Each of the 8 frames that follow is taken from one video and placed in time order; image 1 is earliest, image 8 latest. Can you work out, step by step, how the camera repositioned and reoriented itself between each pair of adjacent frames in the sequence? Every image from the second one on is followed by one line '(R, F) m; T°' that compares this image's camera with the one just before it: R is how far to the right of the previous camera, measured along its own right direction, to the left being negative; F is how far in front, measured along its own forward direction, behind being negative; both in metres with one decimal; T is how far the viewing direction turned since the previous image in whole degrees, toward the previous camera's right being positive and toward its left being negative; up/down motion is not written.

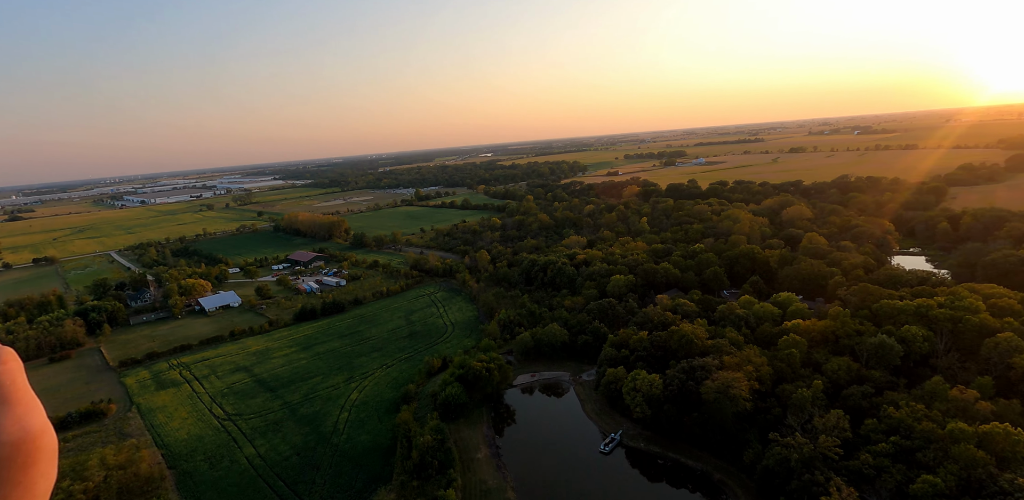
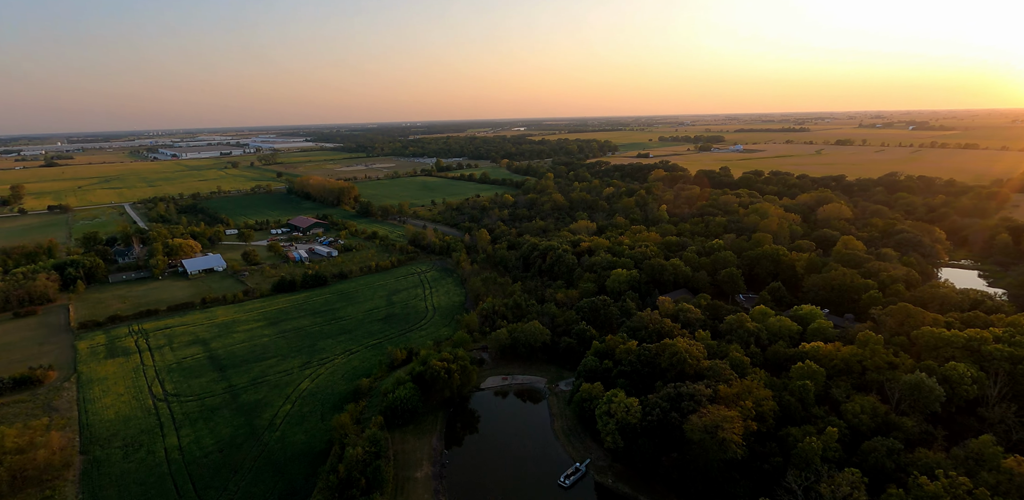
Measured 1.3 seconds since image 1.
(+2.9, +4.5) m; -3°
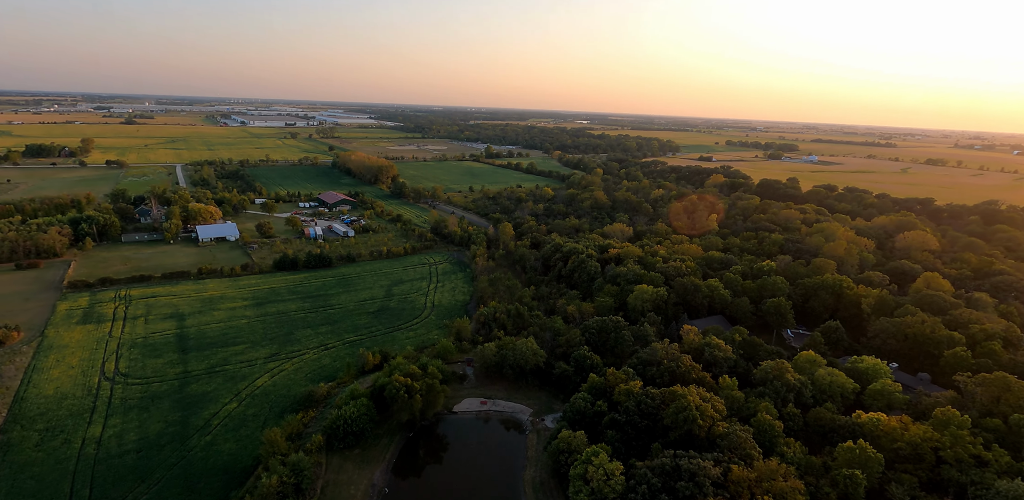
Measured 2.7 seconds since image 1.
(+2.9, +4.9) m; -6°
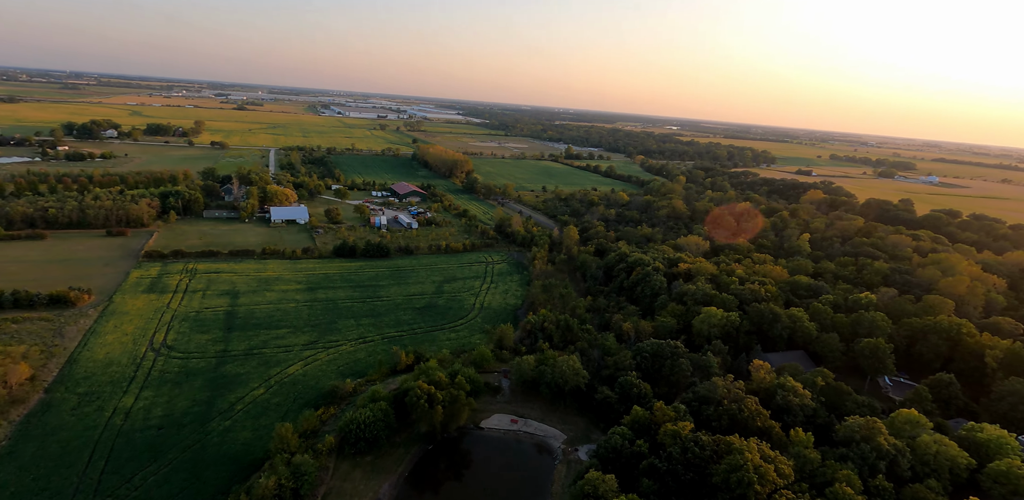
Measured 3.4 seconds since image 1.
(+1.3, +2.5) m; -9°
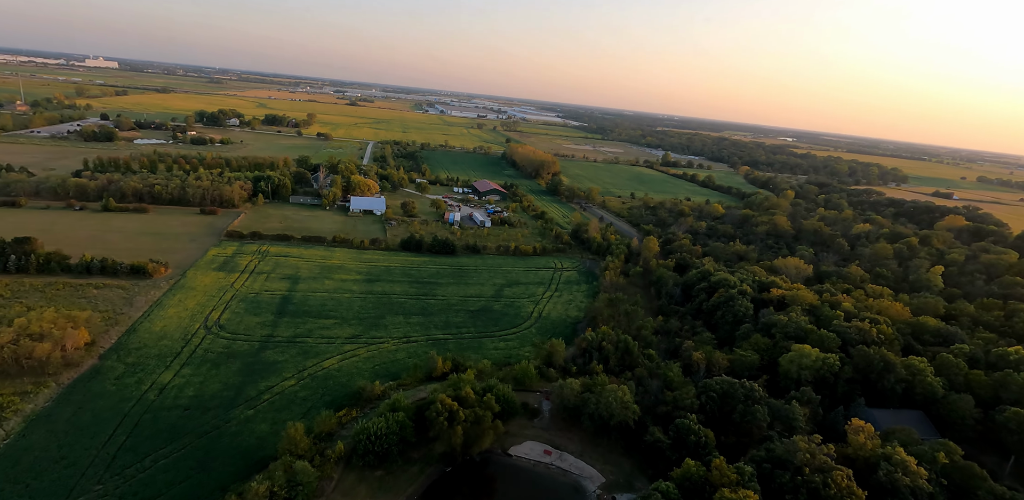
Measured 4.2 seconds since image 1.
(+1.7, +2.8) m; -10°
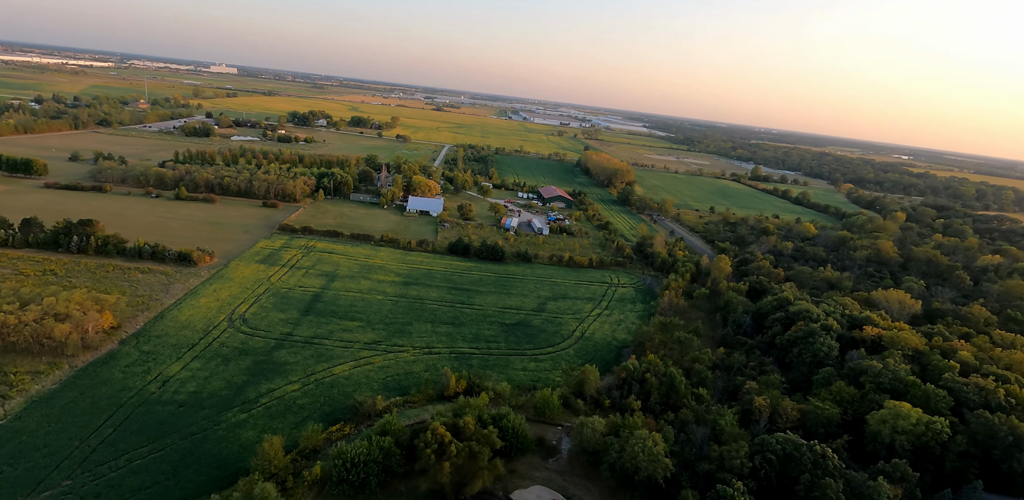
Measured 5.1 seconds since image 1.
(+2.1, +3.0) m; -9°
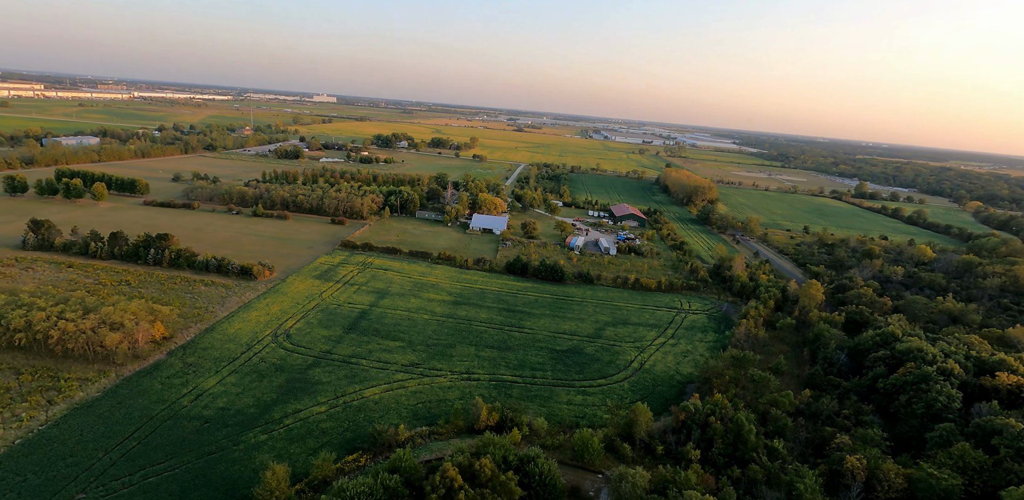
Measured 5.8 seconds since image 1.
(+1.7, +2.2) m; -9°
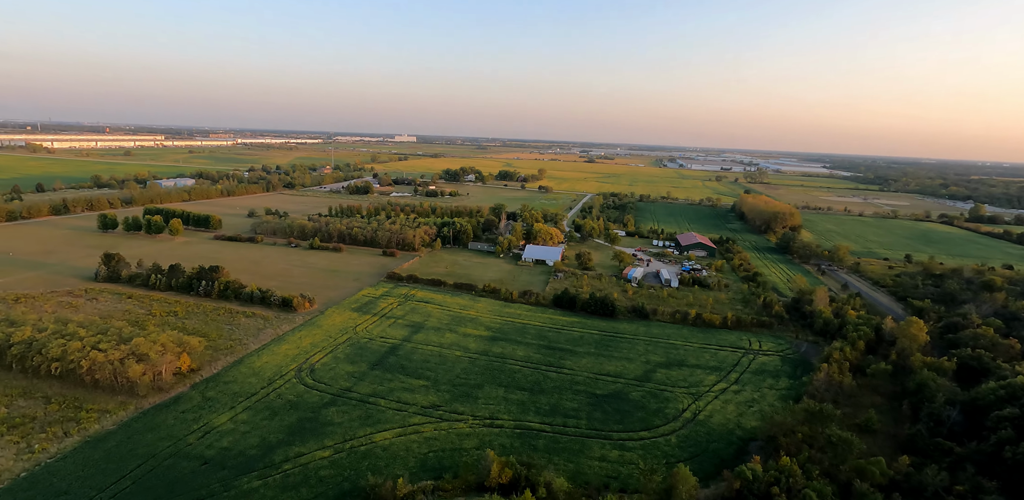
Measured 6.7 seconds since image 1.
(+2.2, +2.3) m; -8°
